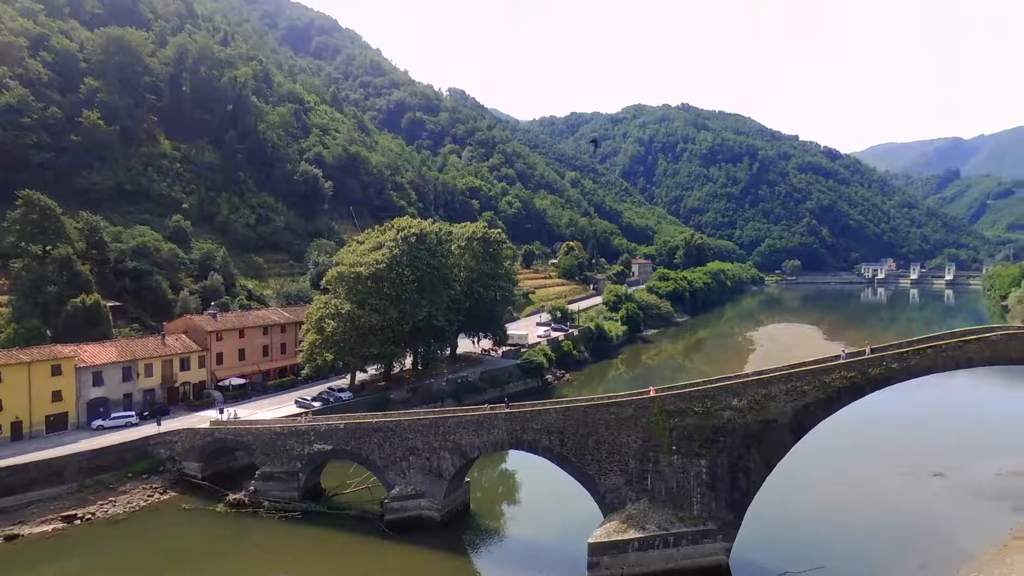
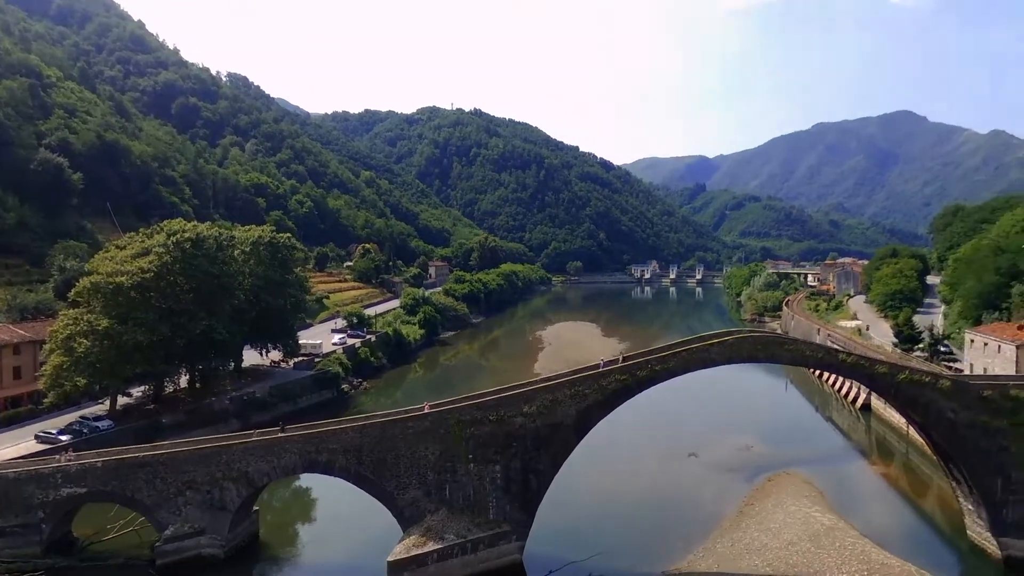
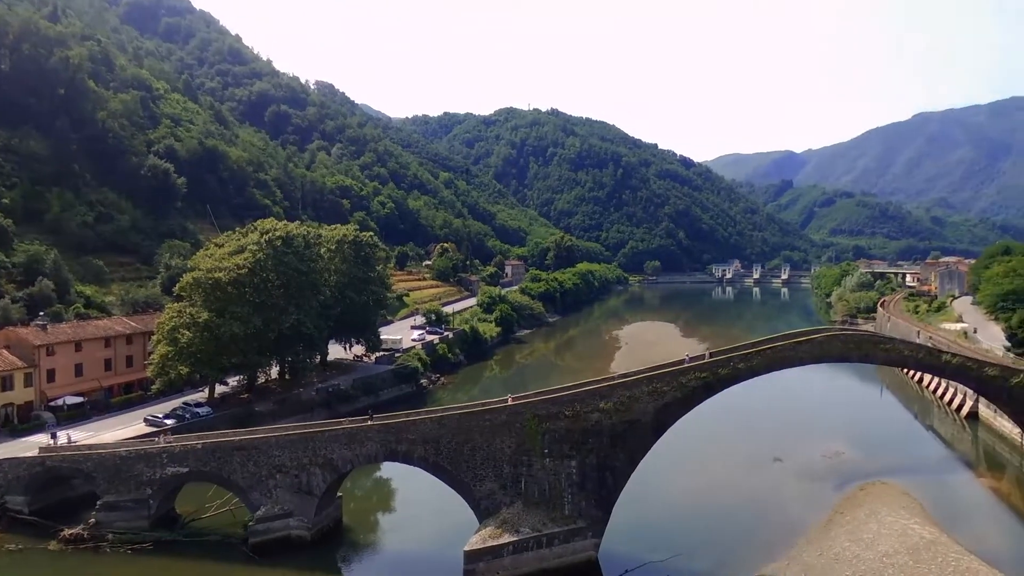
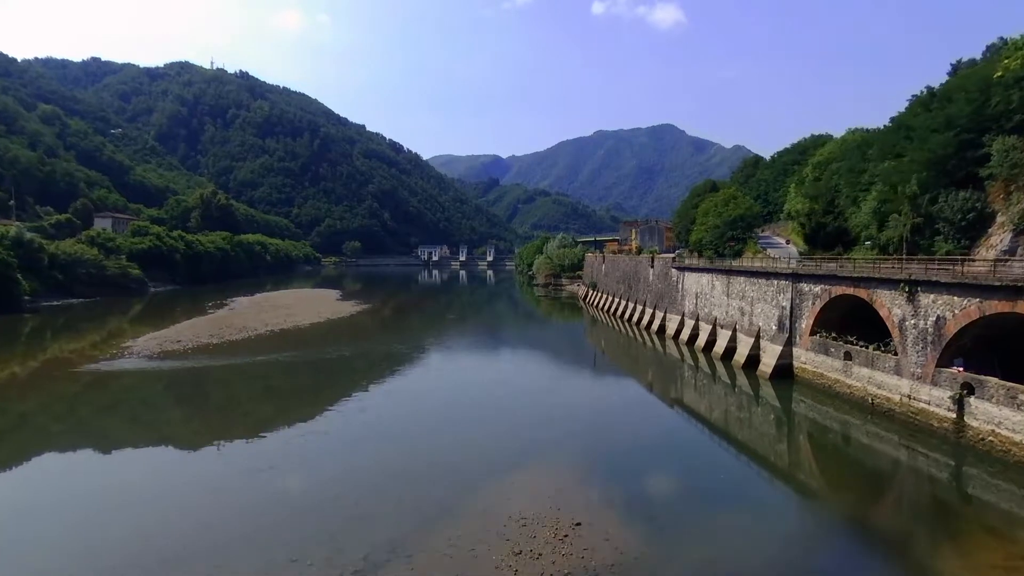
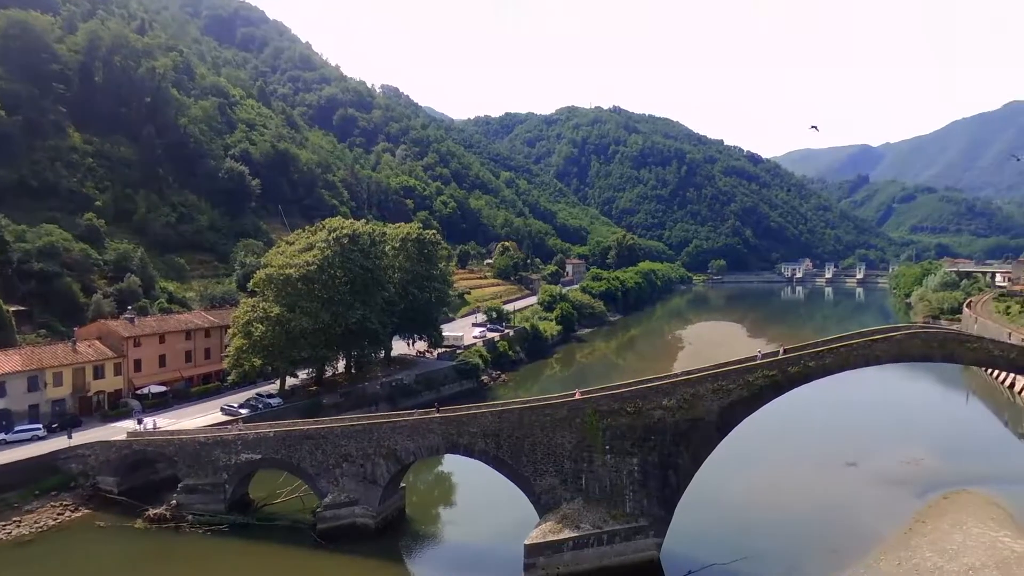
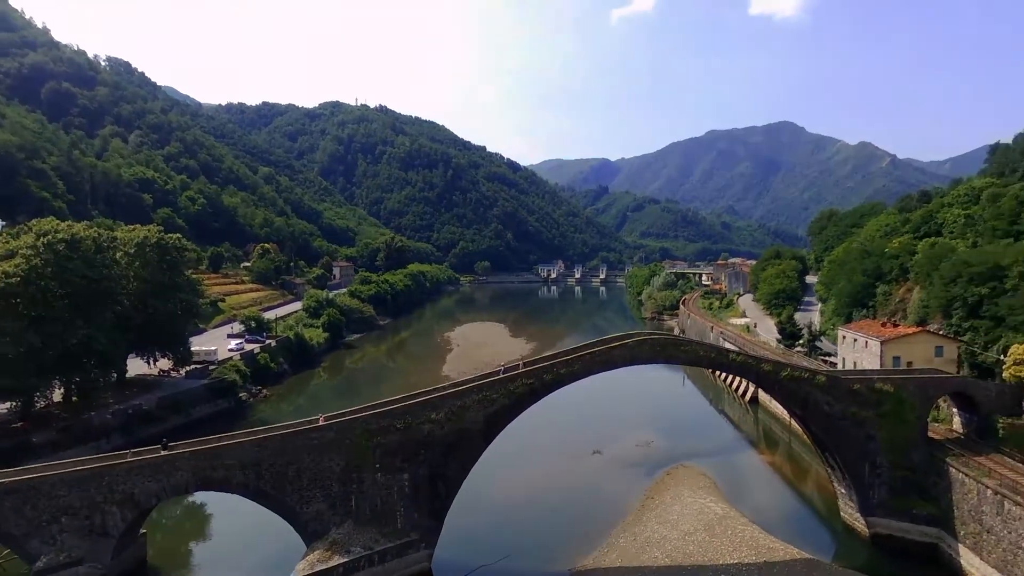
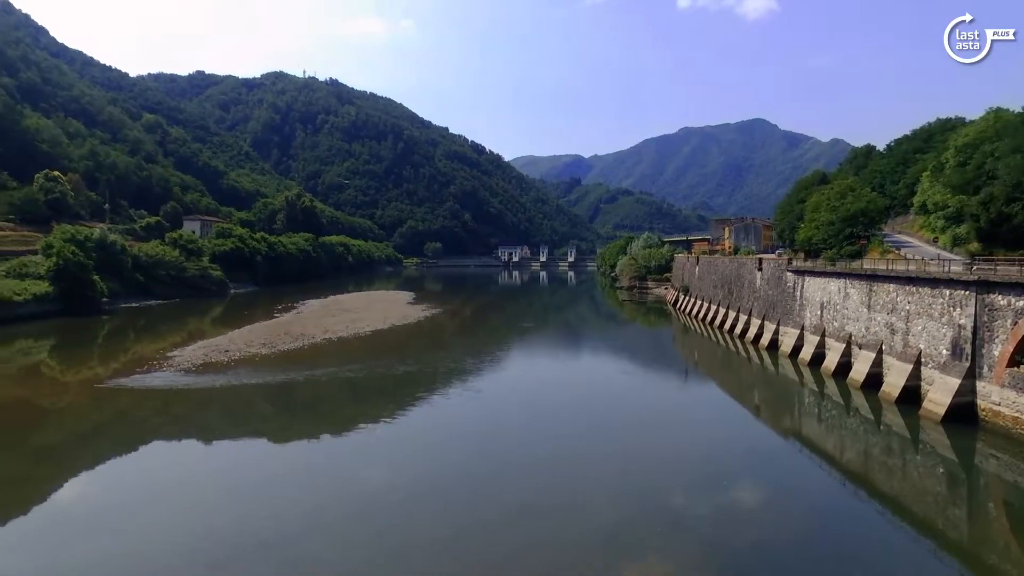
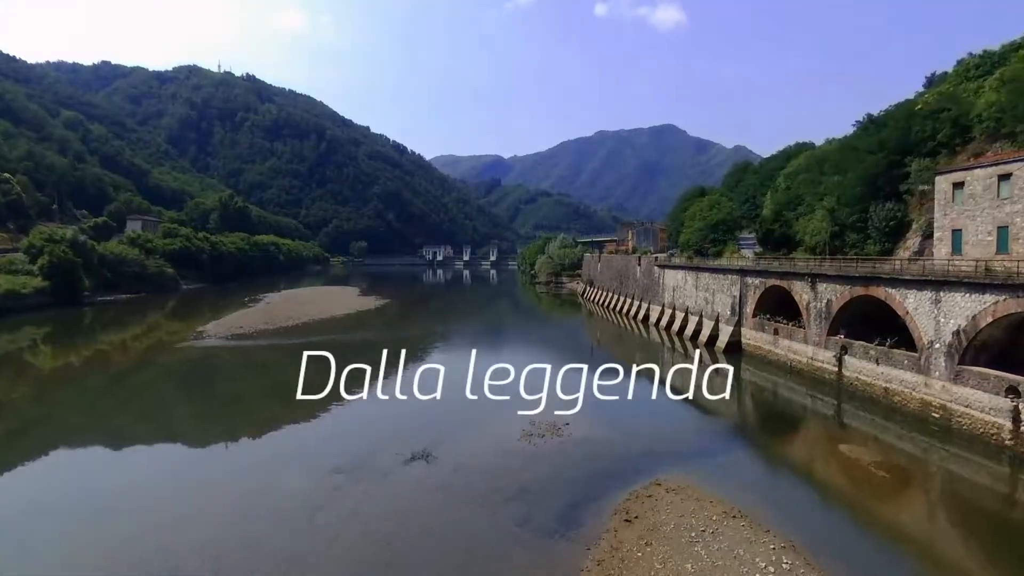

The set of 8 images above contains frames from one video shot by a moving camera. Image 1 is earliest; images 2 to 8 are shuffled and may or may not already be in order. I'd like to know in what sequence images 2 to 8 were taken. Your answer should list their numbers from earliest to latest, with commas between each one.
5, 3, 2, 6, 8, 4, 7
